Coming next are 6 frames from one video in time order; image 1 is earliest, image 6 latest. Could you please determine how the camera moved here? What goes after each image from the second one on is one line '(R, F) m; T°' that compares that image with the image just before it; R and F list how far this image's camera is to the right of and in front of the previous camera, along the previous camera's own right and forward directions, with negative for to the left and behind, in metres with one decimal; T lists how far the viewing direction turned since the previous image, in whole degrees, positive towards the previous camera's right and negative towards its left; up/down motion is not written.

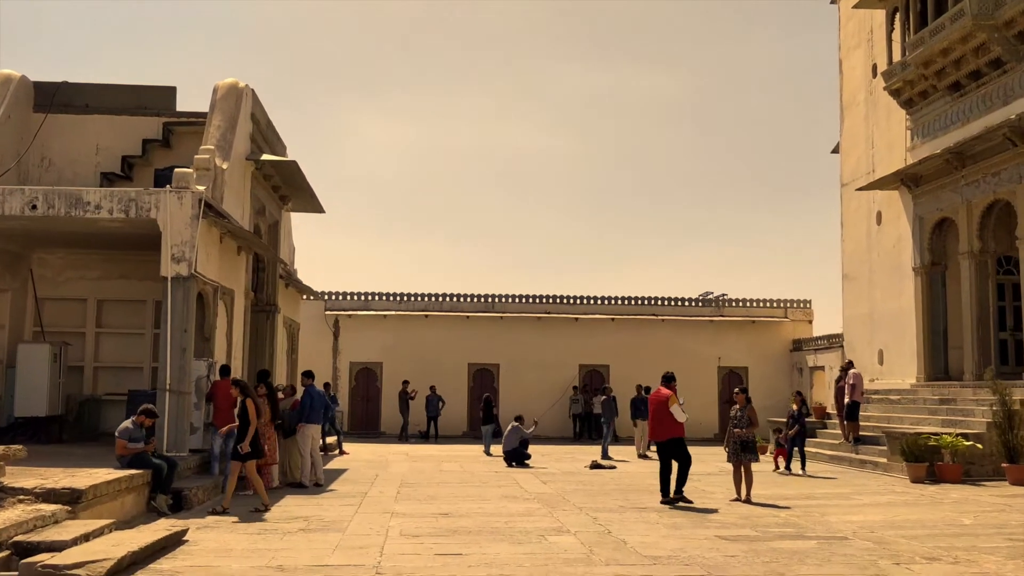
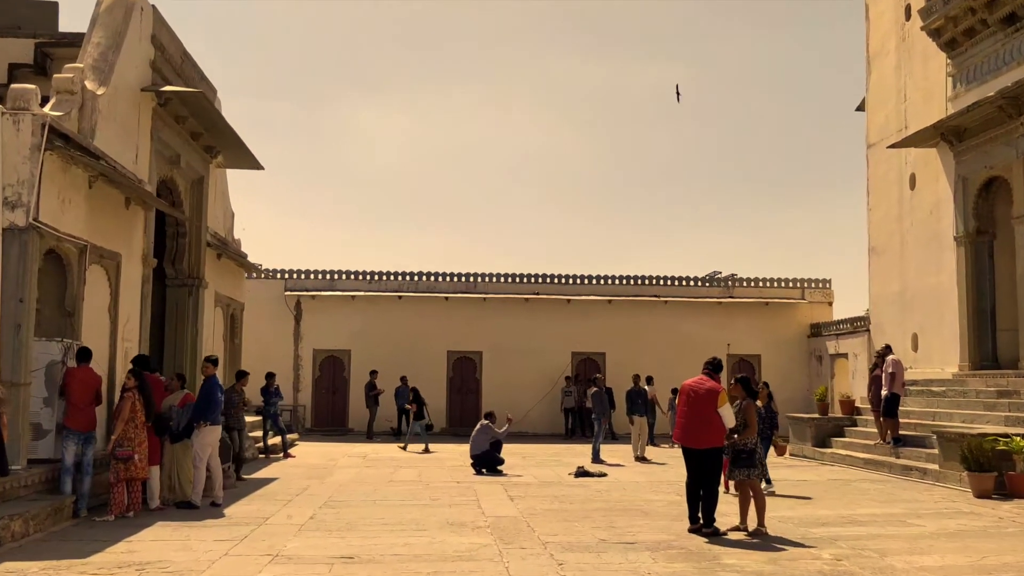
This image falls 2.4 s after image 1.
(+0.5, +2.6) m; 0°
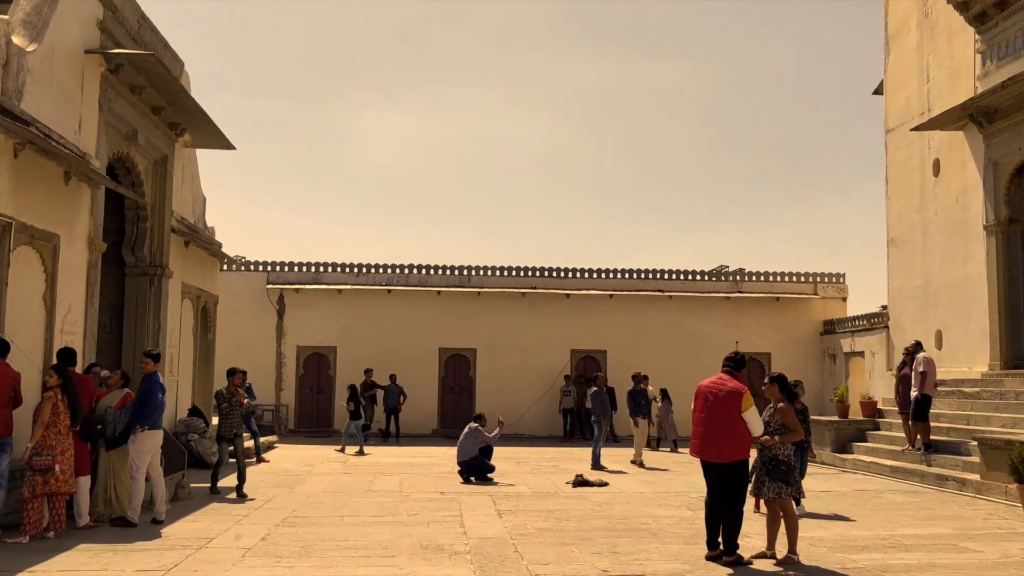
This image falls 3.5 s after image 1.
(+0.1, +1.2) m; 0°
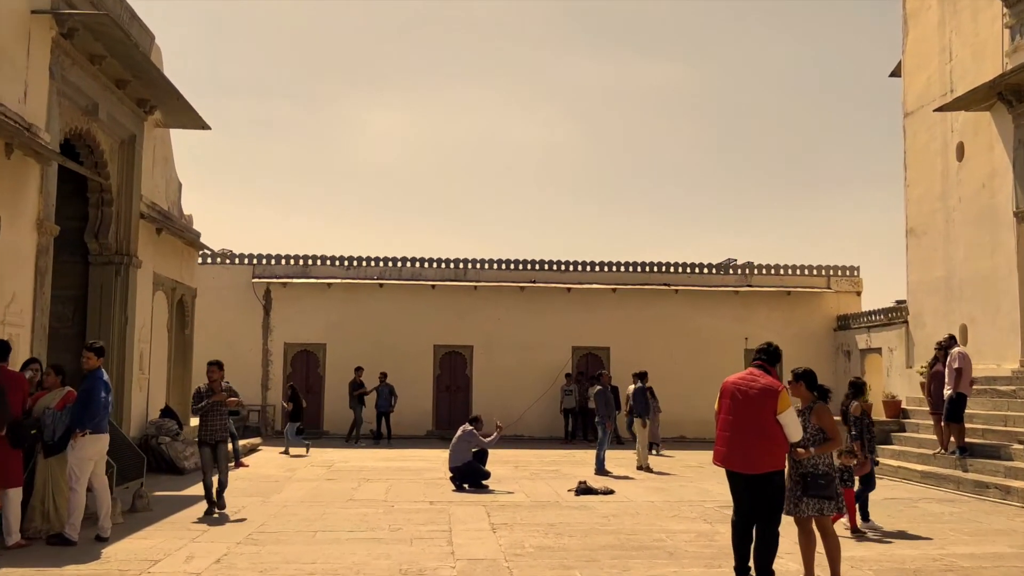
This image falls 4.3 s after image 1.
(0.0, +1.0) m; 0°
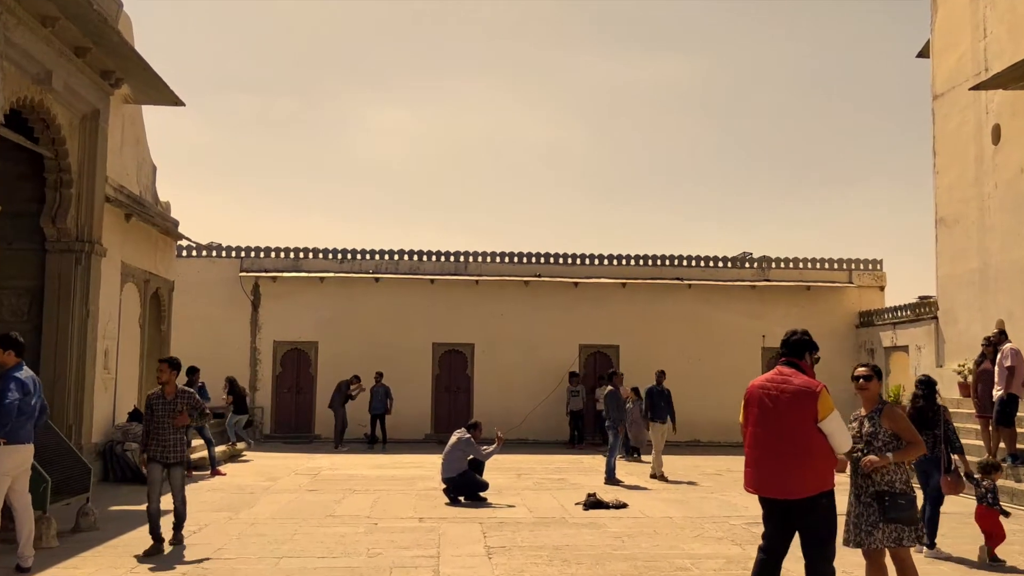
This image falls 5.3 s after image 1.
(0.0, +1.0) m; 0°
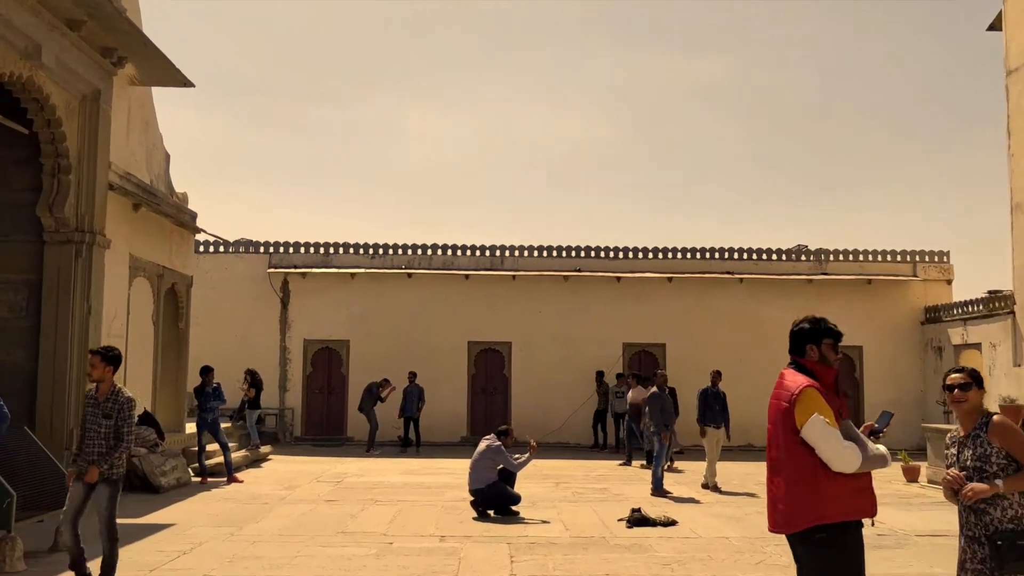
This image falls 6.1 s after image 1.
(+0.1, +0.9) m; -3°
